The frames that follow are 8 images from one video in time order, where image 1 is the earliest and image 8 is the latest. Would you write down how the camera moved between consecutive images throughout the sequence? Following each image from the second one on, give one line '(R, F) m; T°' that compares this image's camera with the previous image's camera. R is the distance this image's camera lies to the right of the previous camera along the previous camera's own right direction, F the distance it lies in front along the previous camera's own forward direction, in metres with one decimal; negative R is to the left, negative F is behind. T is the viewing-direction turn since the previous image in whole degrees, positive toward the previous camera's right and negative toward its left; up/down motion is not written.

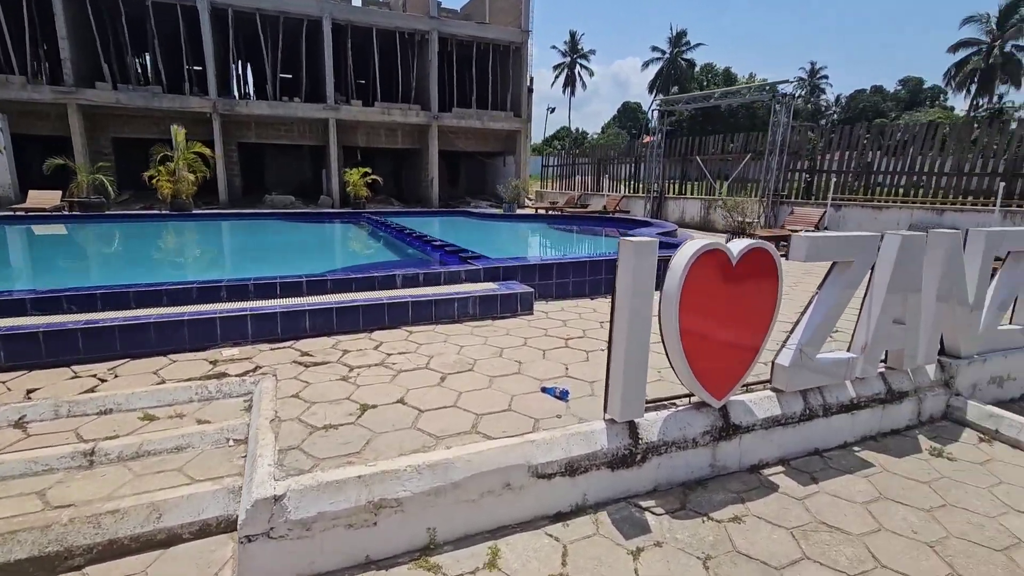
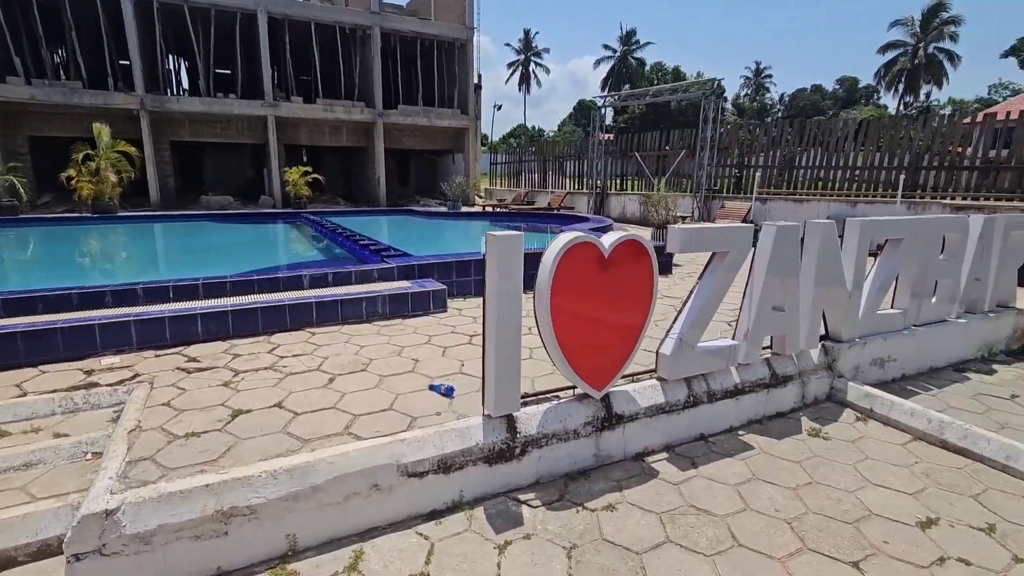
(+0.4, 0.0) m; +4°
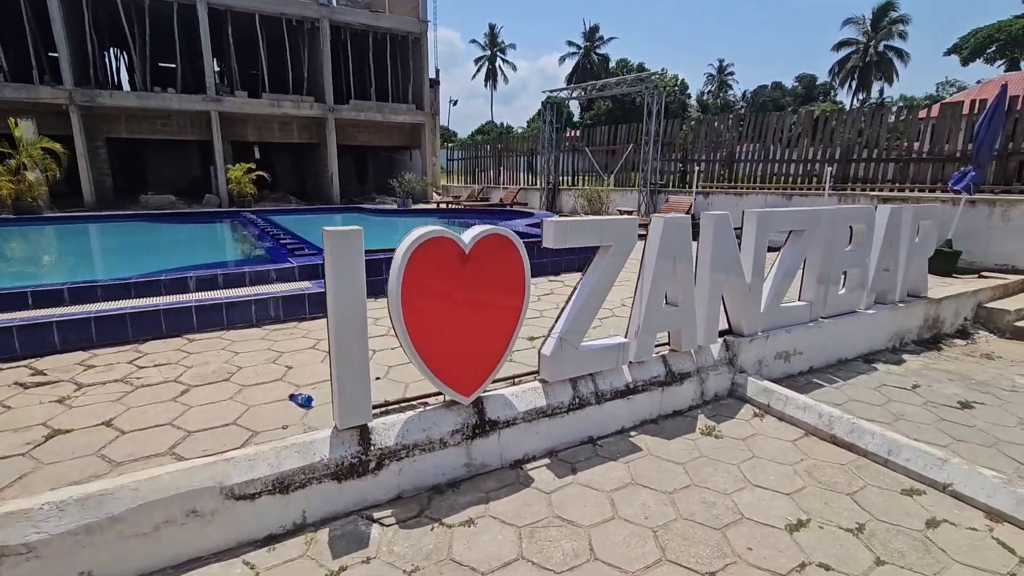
(+0.5, +0.1) m; +3°
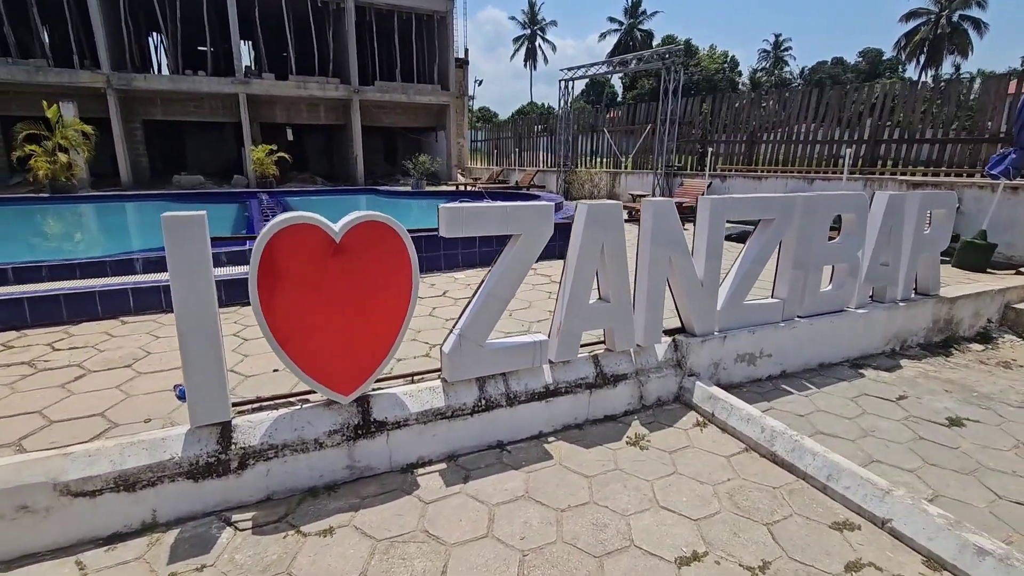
(+0.6, +0.2) m; -5°
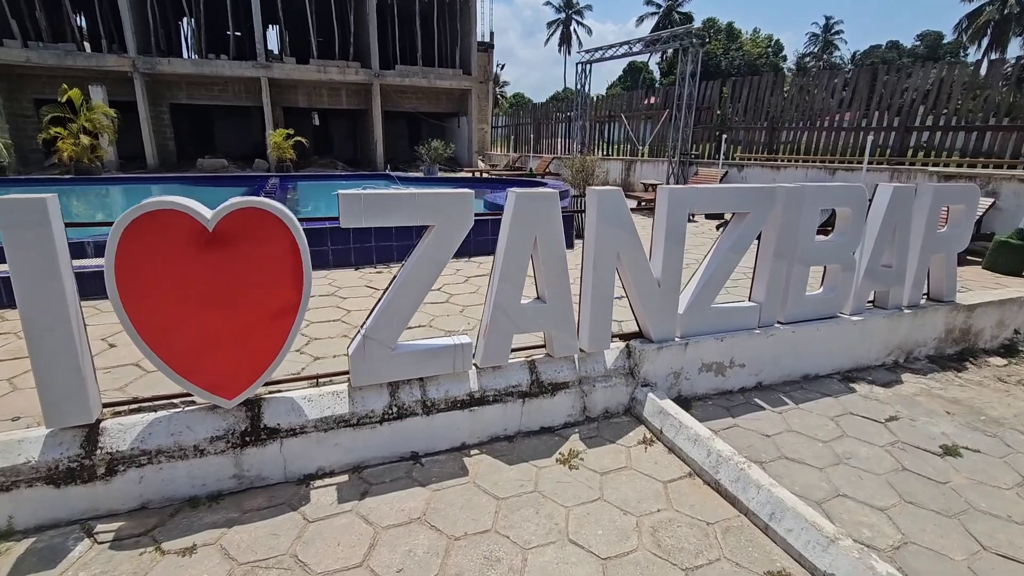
(+0.5, +0.3) m; -4°
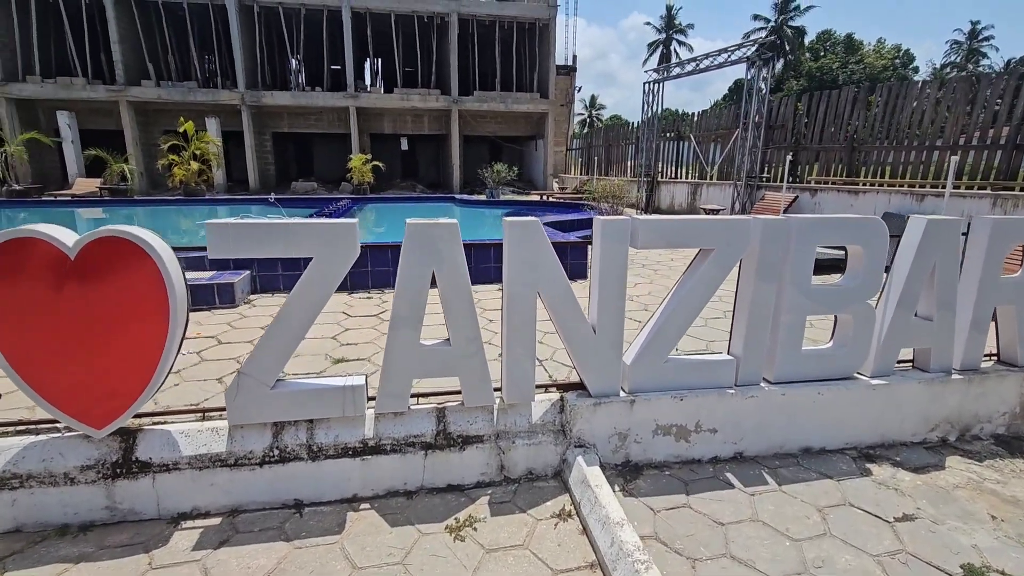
(+0.8, +0.3) m; -10°
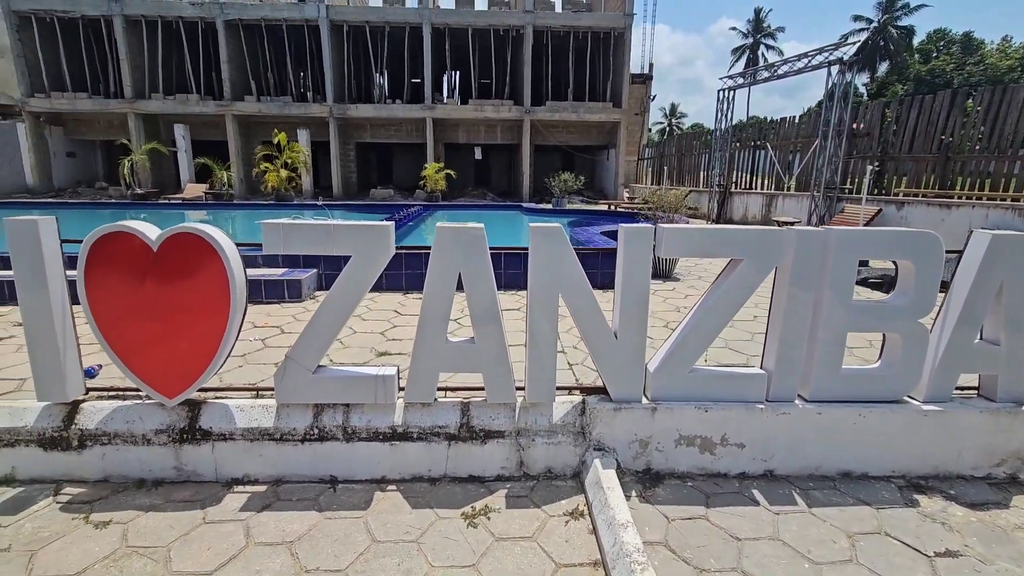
(+0.2, -0.1) m; -8°
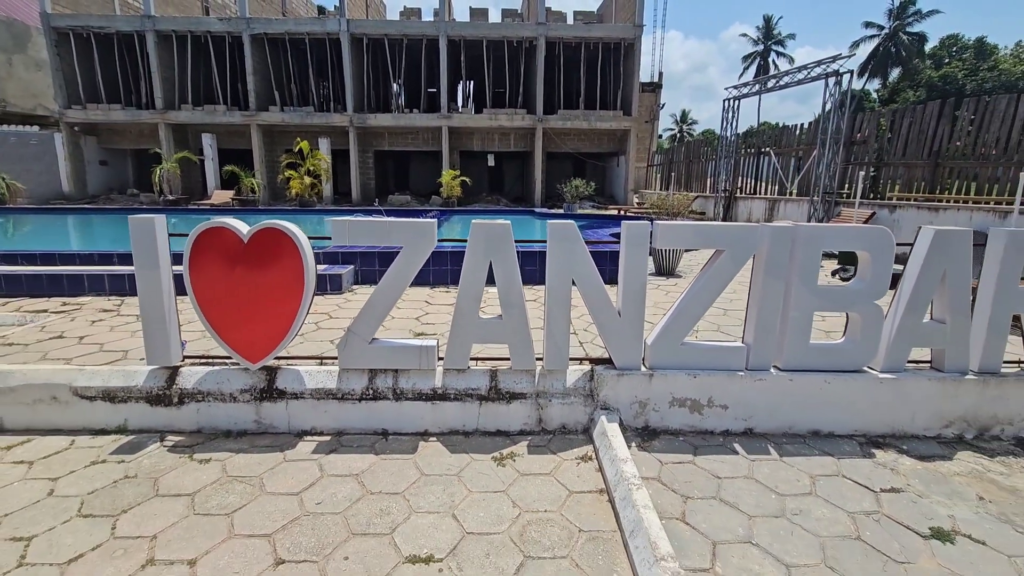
(-0.1, -0.5) m; -1°
